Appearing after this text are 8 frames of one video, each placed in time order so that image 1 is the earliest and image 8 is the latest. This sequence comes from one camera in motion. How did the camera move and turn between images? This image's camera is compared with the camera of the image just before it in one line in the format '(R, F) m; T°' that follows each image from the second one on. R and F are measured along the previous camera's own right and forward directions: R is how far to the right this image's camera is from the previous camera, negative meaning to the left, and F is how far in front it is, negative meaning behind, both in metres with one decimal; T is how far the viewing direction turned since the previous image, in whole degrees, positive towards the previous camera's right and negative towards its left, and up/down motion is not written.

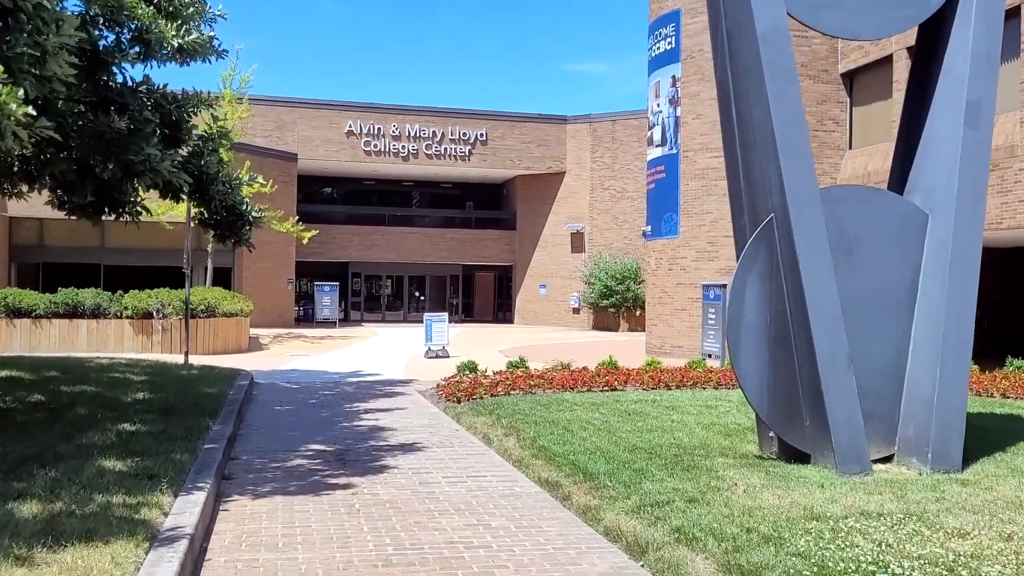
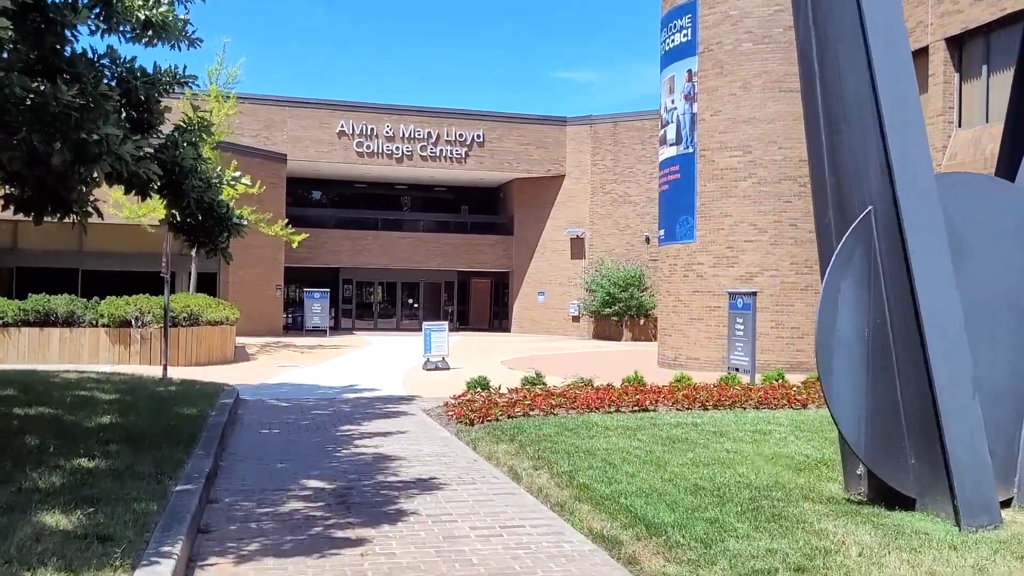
(-0.4, +1.5) m; +1°
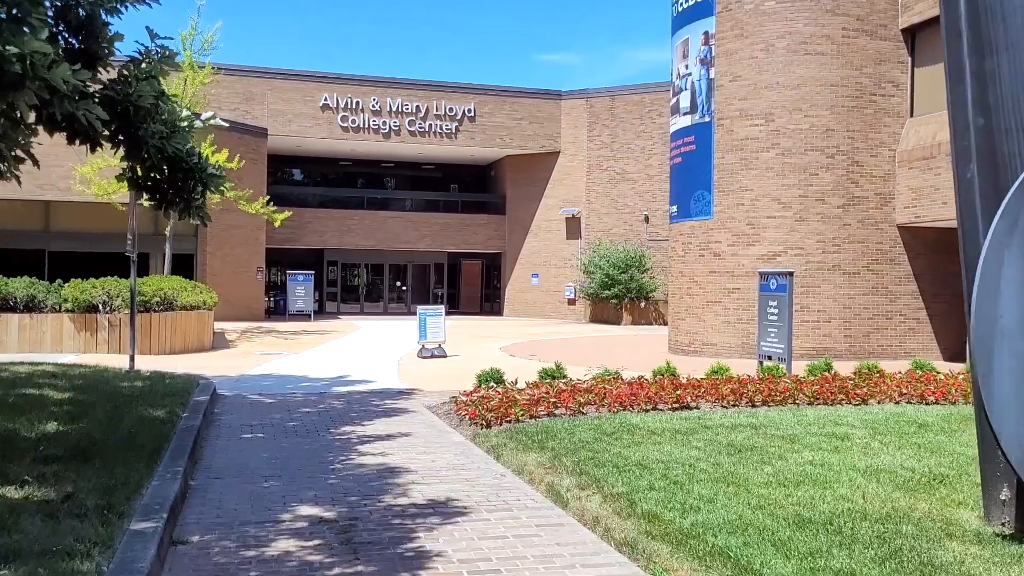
(-0.4, +1.6) m; +1°
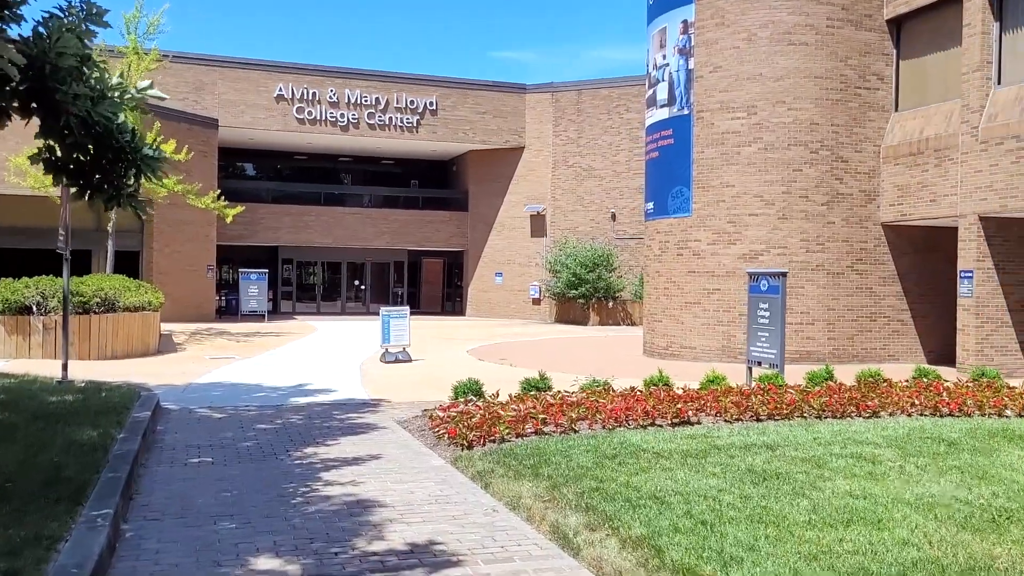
(-0.3, +1.1) m; +3°
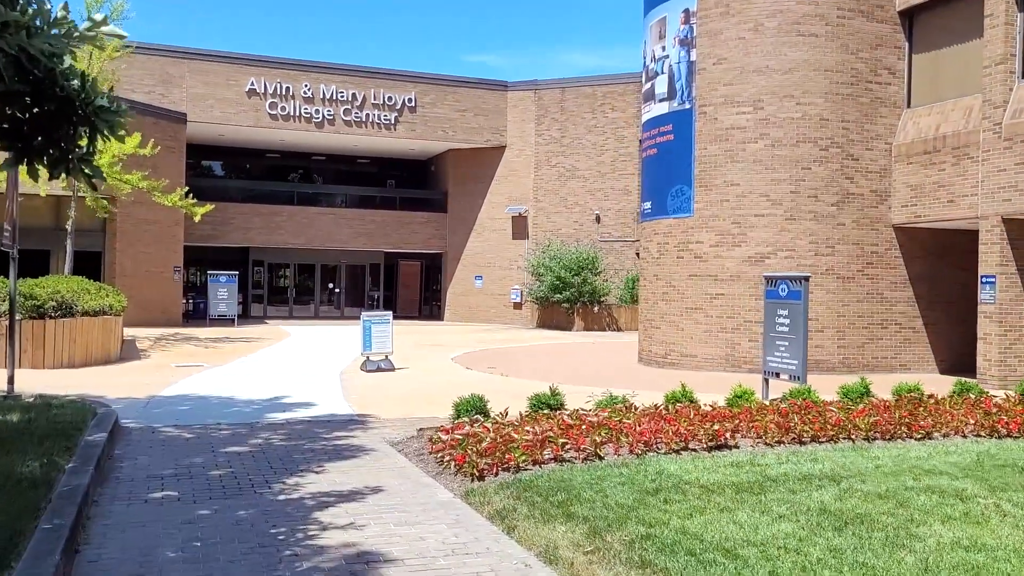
(-0.4, +1.2) m; +2°
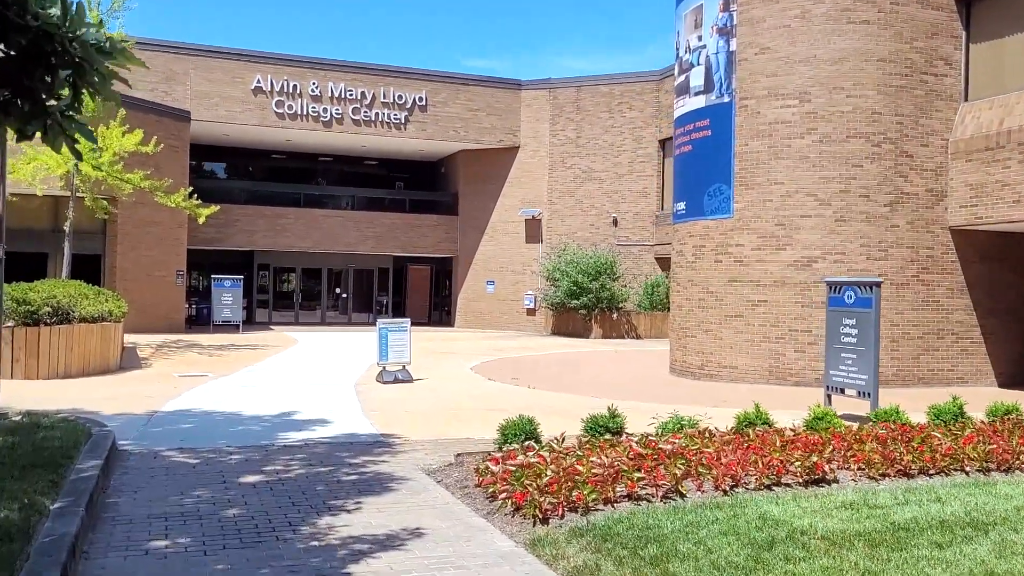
(-0.5, +1.2) m; 0°
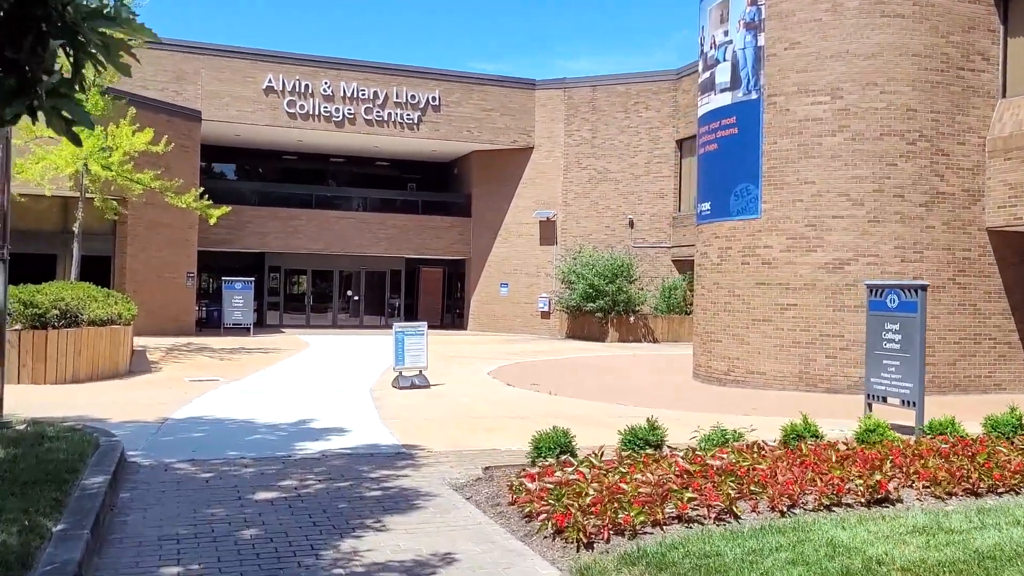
(-0.2, +0.5) m; -1°
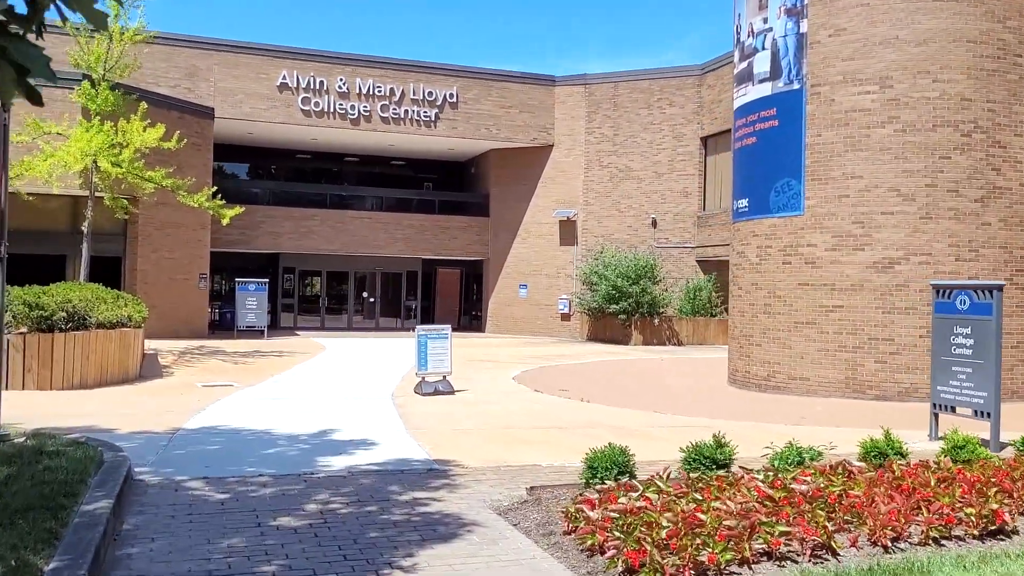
(-0.3, +0.8) m; -1°
